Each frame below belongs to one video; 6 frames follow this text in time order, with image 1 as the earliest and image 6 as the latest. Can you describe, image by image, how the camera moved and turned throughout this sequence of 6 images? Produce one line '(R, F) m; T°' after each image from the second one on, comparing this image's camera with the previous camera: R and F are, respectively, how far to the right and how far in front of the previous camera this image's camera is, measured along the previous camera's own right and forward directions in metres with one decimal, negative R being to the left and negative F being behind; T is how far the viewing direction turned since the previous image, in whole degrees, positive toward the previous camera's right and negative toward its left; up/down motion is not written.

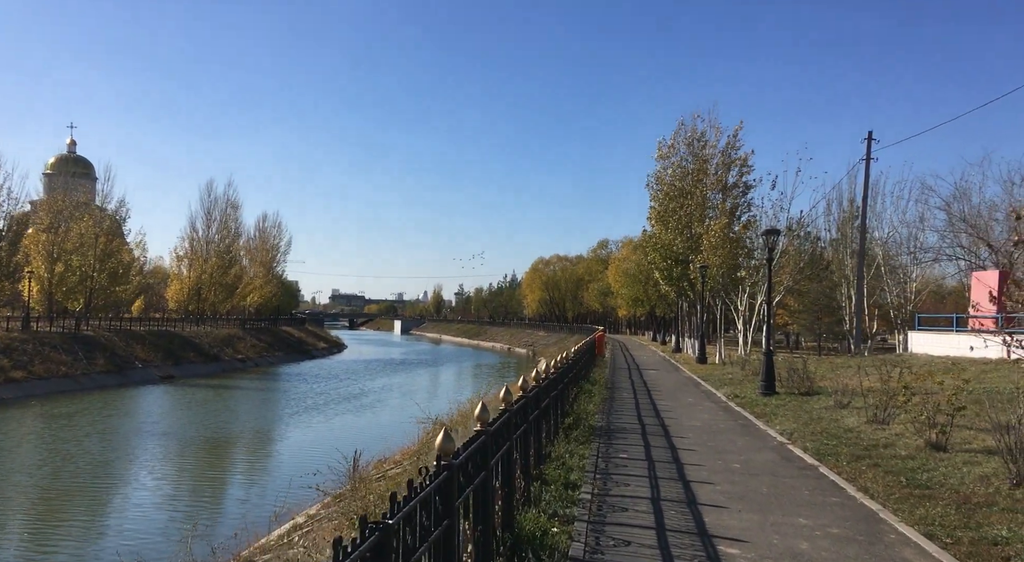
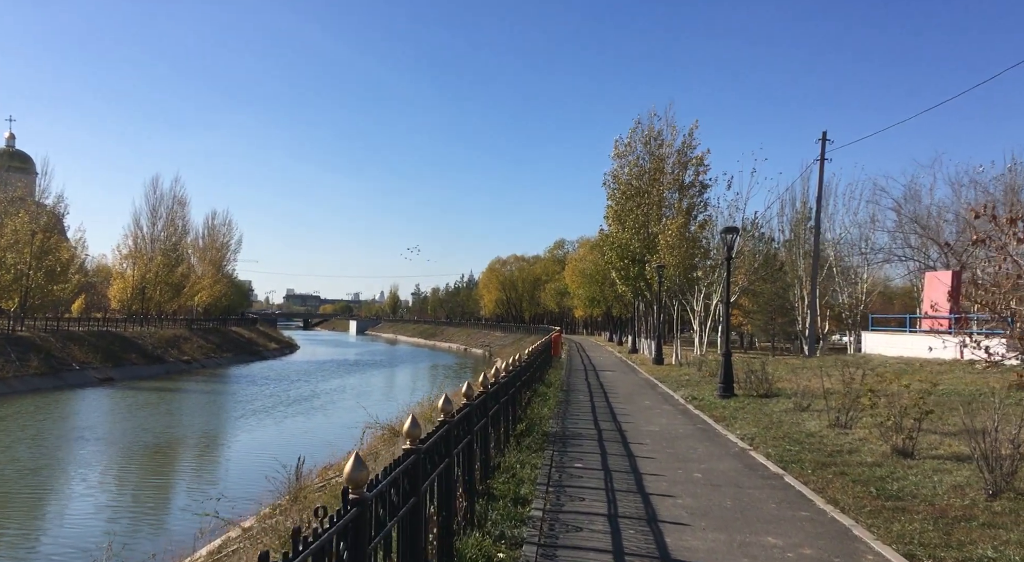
(+0.1, +0.6) m; +3°
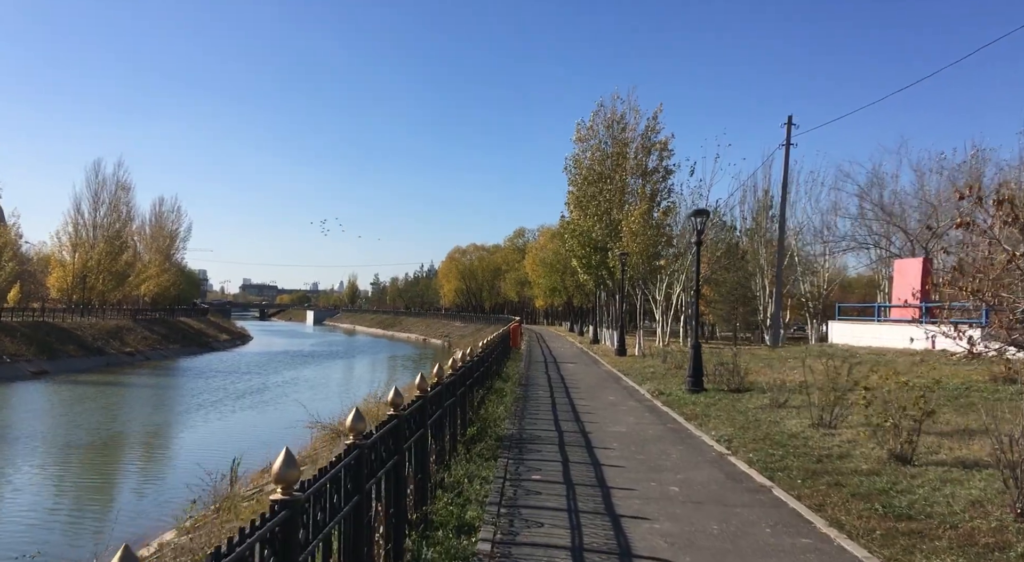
(+0.1, +1.2) m; +3°
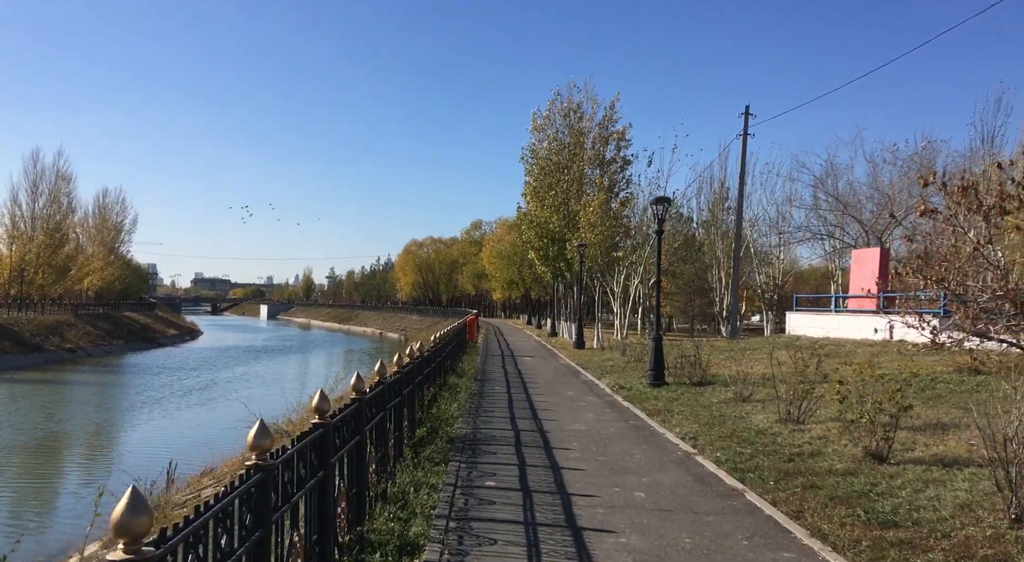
(+0.1, +0.6) m; +3°
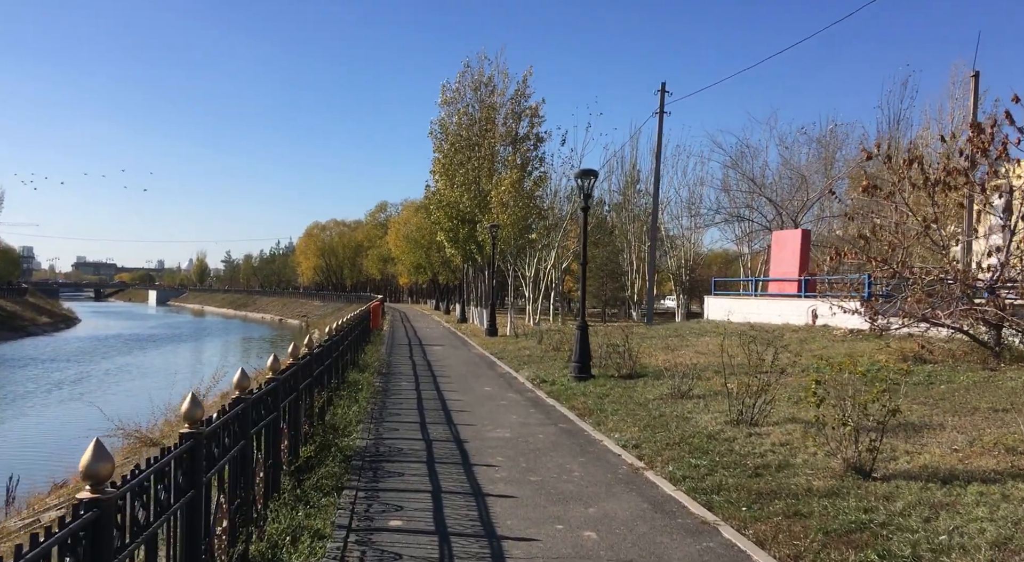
(0.0, +1.5) m; +7°
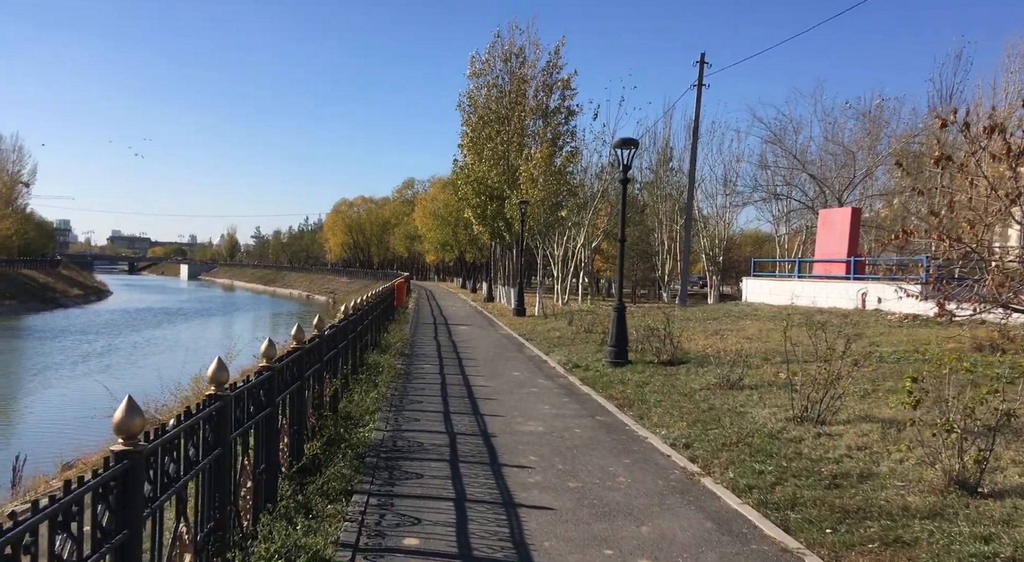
(-0.1, +0.9) m; -2°
